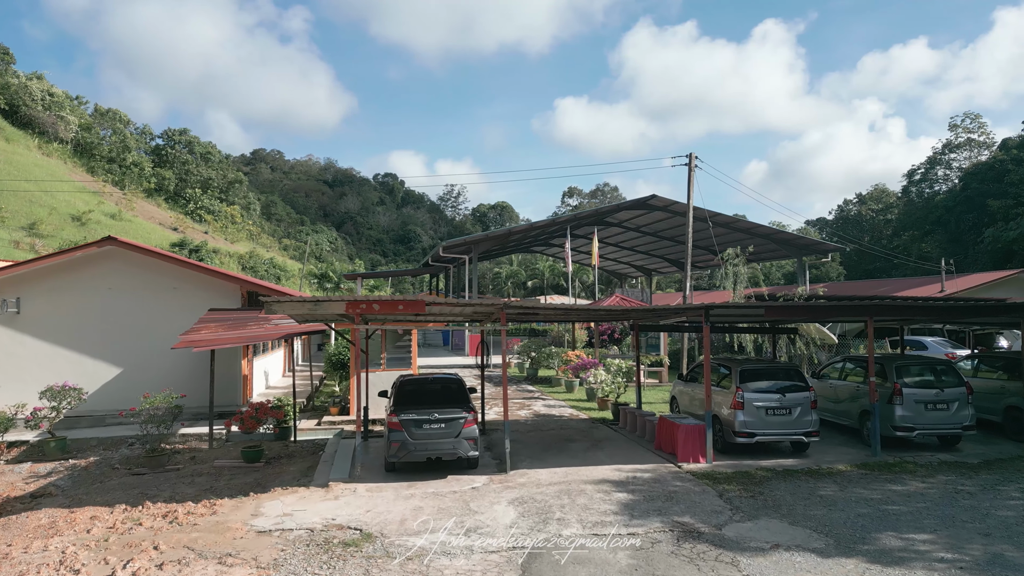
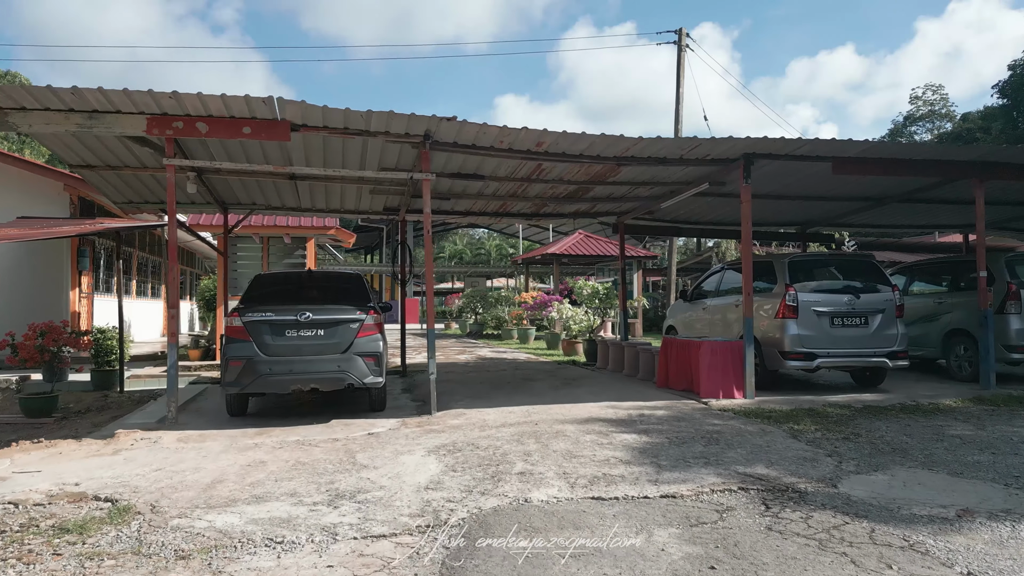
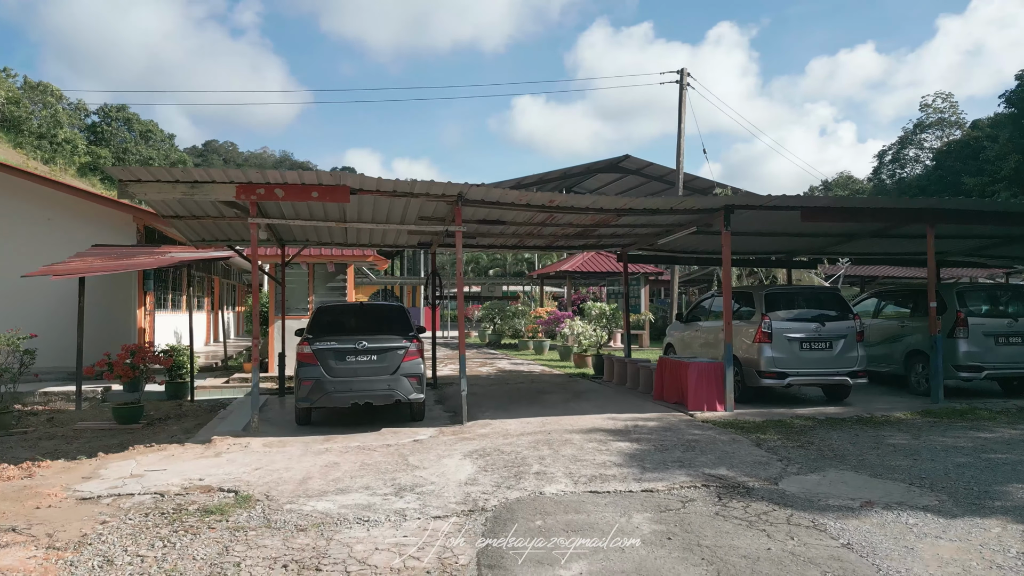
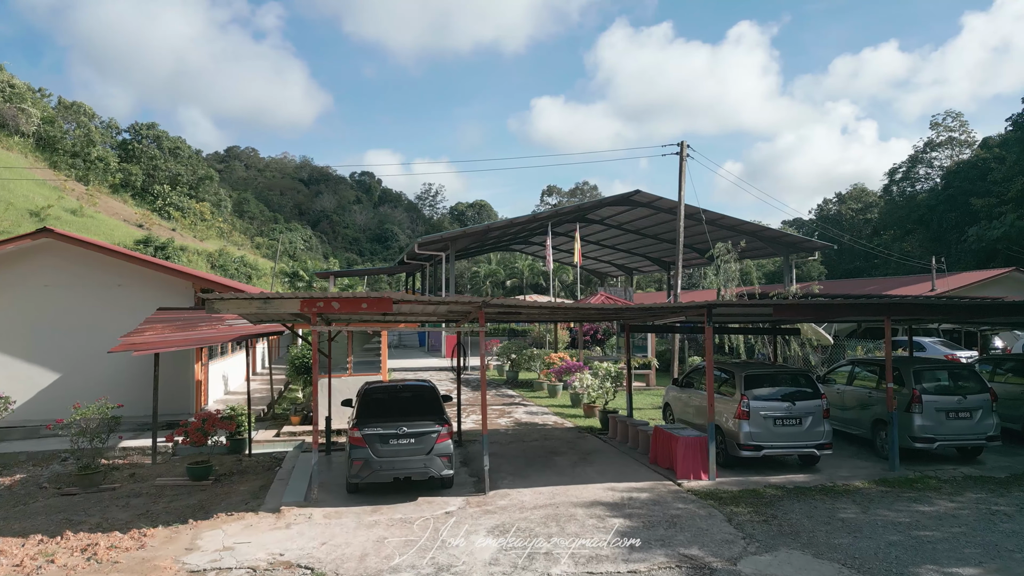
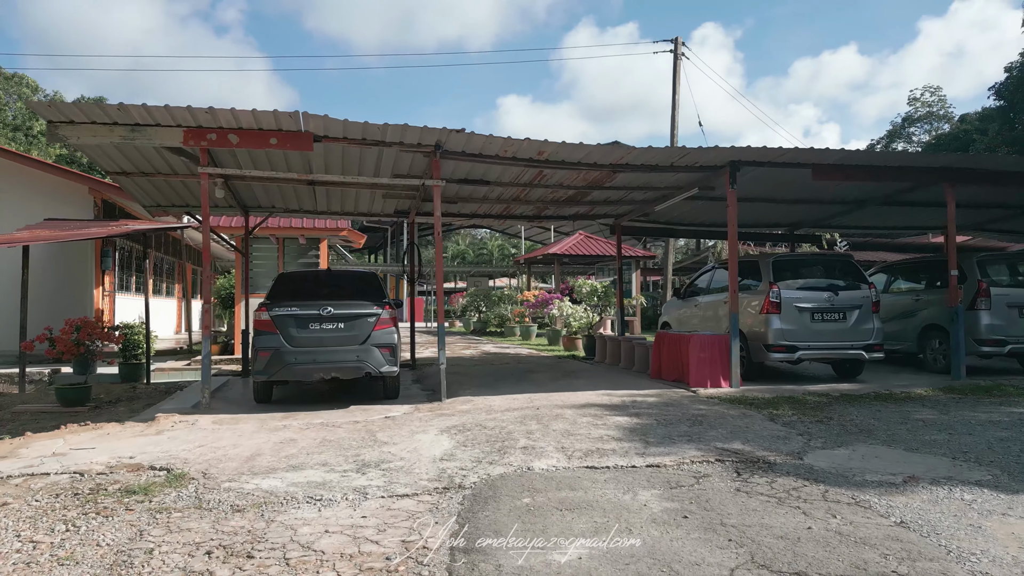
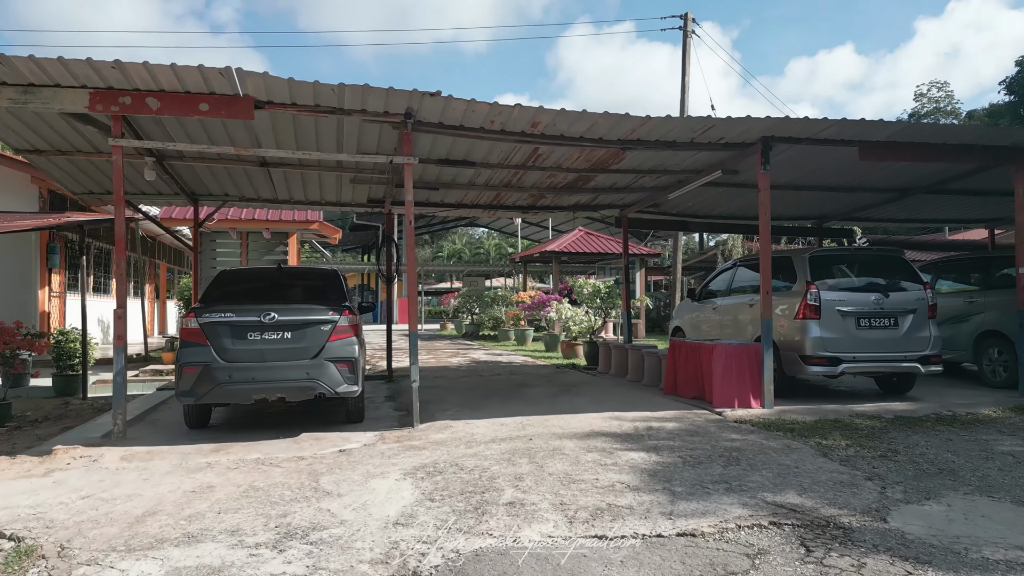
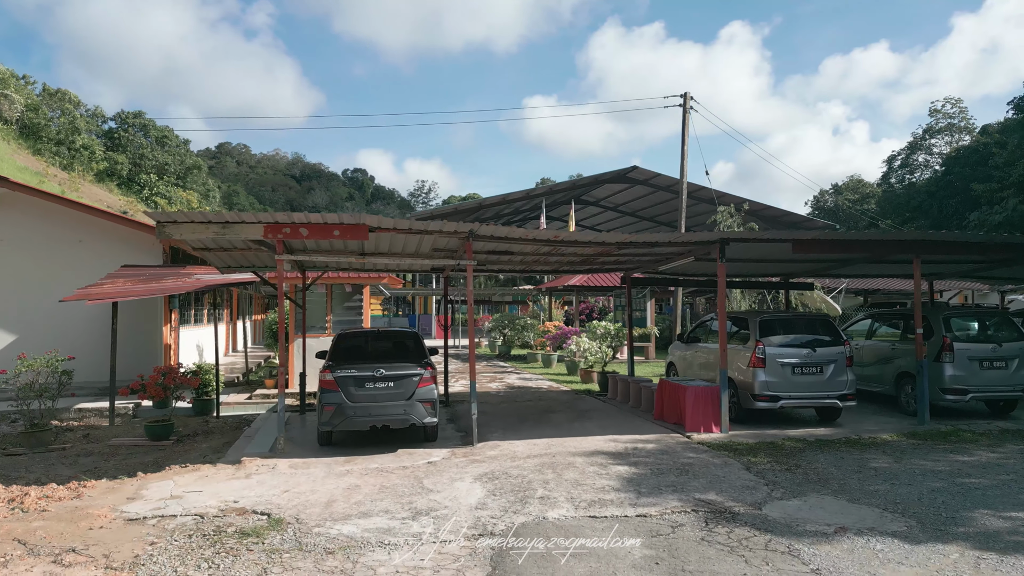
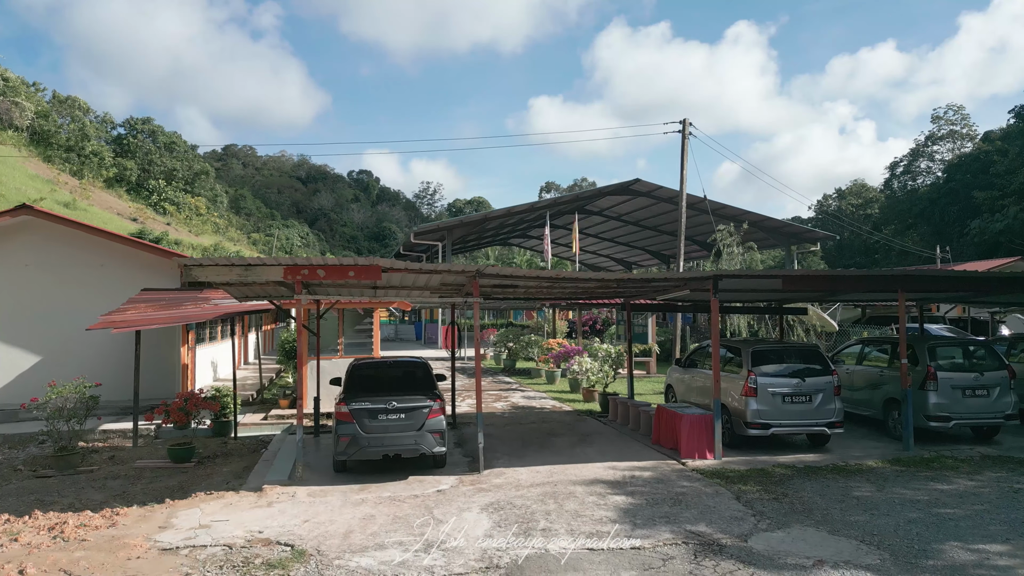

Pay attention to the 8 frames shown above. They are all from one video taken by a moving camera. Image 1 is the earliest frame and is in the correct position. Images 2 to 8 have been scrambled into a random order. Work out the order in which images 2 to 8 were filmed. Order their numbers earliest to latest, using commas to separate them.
4, 8, 7, 3, 5, 2, 6
